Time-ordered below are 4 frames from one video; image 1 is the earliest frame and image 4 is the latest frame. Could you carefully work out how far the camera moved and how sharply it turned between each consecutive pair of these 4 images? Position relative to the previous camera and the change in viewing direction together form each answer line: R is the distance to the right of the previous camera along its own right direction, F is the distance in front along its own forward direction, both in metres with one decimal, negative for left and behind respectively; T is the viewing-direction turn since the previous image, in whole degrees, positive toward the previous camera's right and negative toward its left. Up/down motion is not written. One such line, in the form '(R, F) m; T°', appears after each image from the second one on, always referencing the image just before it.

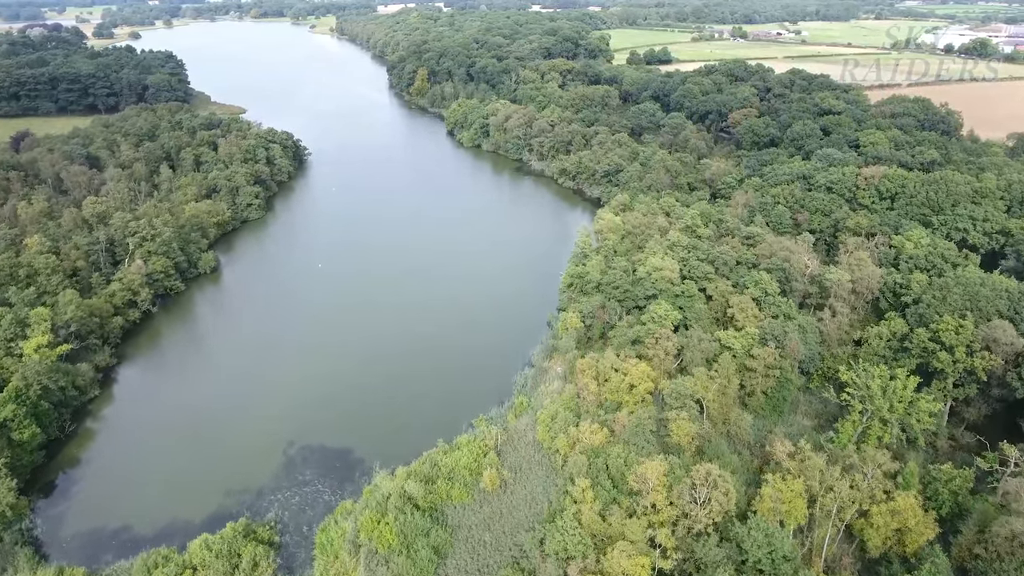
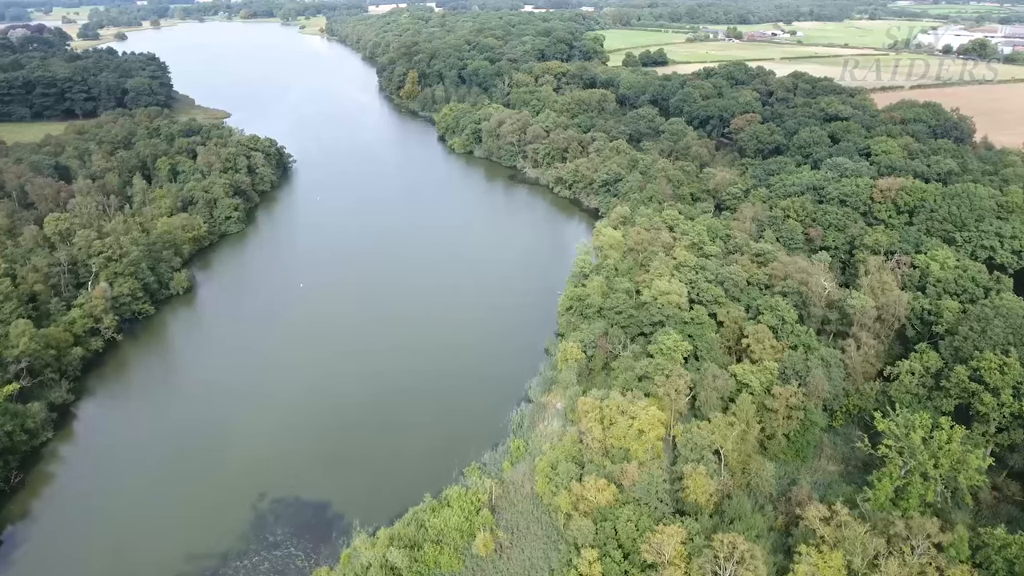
(0.0, +2.6) m; +1°
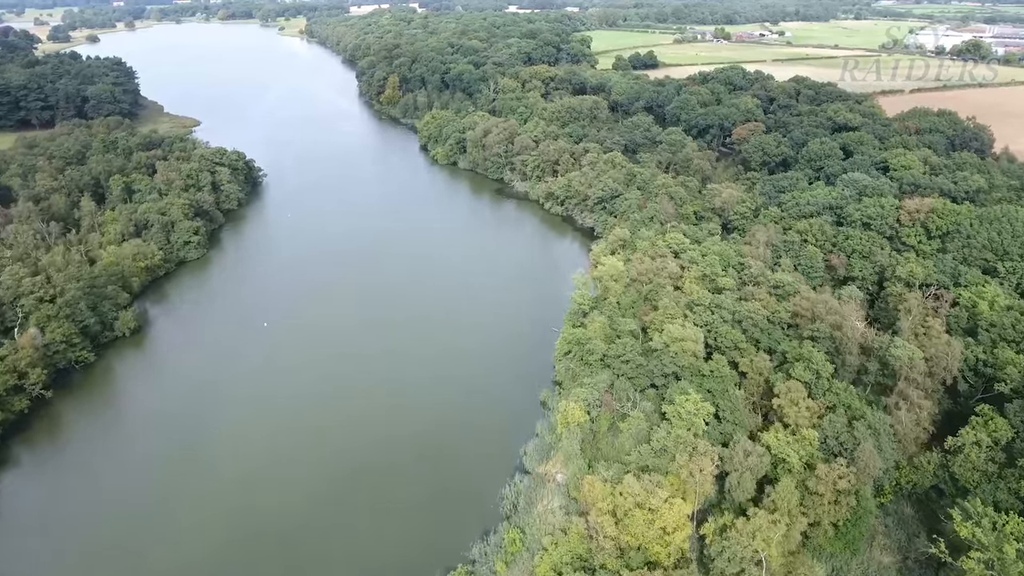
(-0.1, +4.1) m; +1°
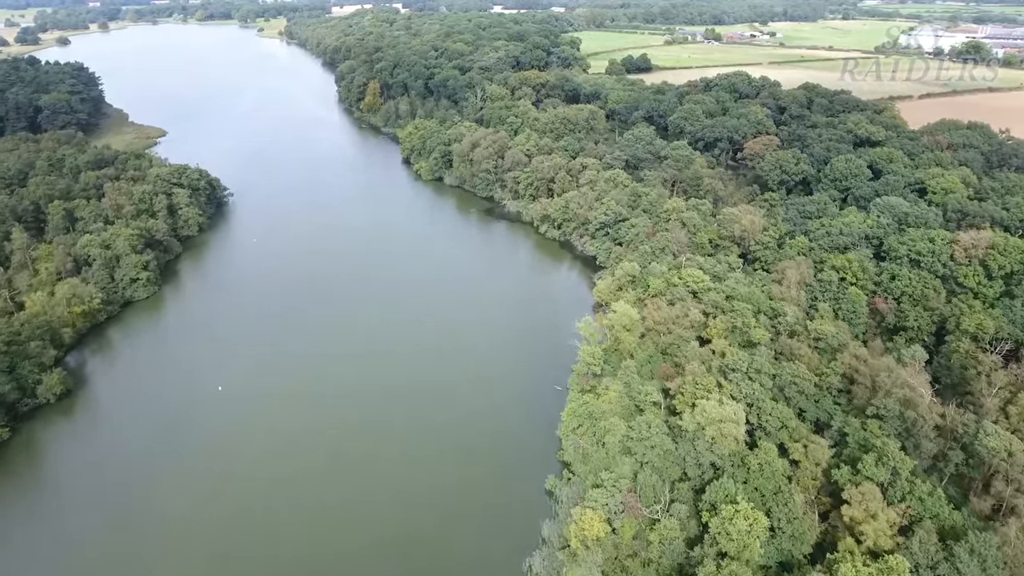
(-0.4, +5.0) m; +1°
